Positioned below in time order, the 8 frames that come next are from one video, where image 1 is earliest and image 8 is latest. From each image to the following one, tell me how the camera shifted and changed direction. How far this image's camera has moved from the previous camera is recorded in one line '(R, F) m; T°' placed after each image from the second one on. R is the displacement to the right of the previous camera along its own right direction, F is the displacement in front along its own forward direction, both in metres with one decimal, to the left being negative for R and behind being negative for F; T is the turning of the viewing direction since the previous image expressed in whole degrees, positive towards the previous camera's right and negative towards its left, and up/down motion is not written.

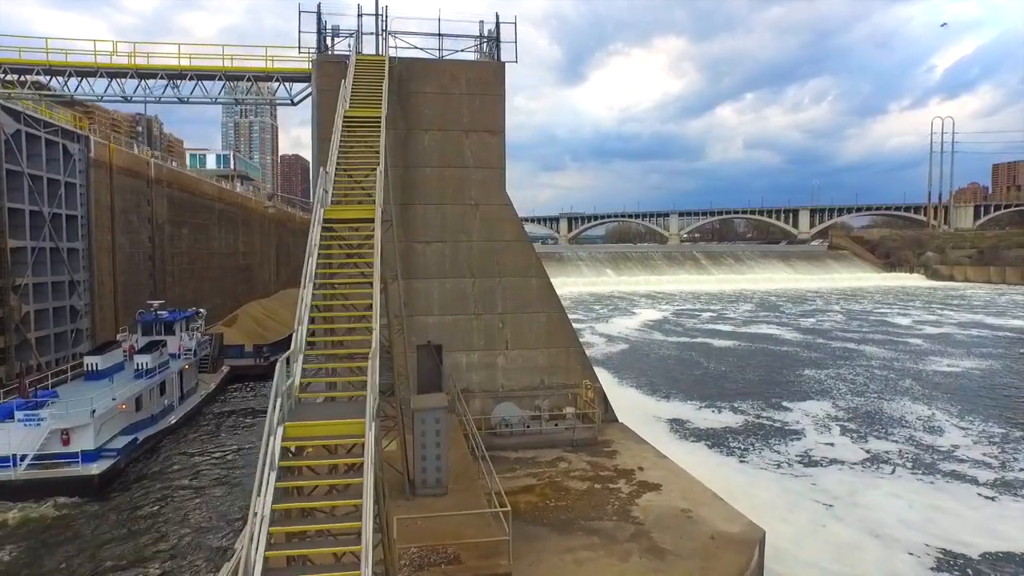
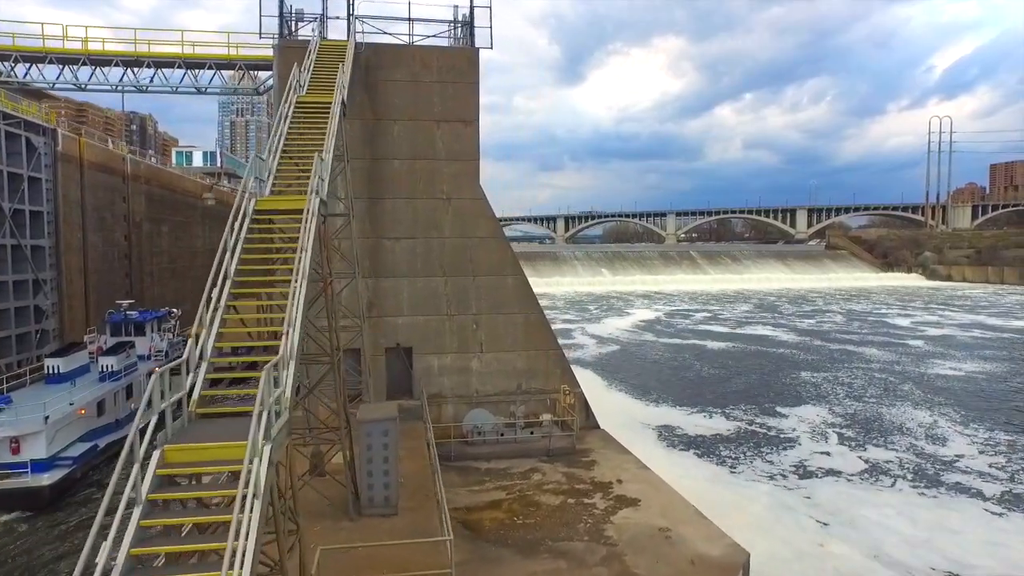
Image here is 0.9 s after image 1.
(+0.3, +0.8) m; 0°
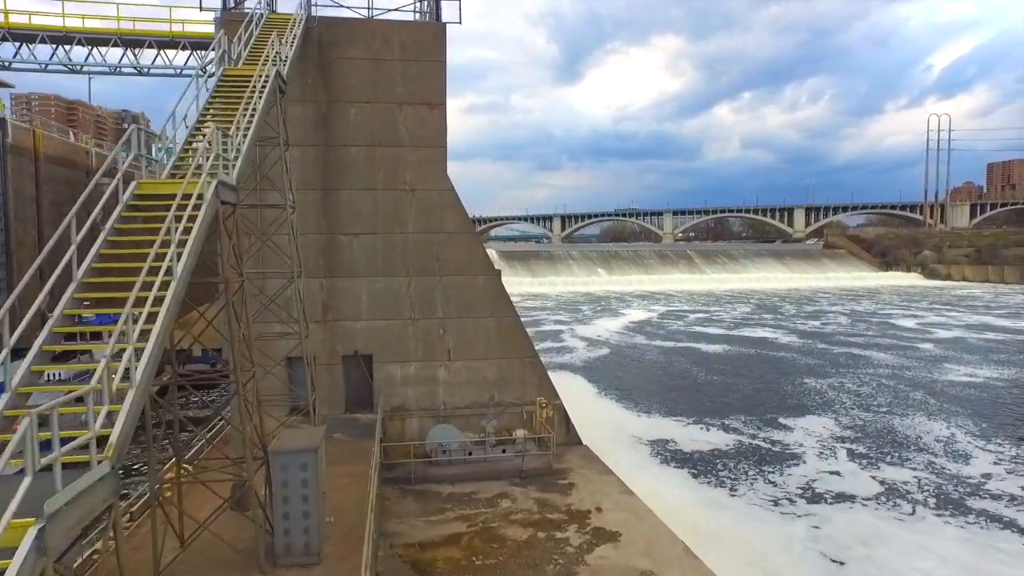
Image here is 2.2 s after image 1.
(+0.3, +1.4) m; 0°
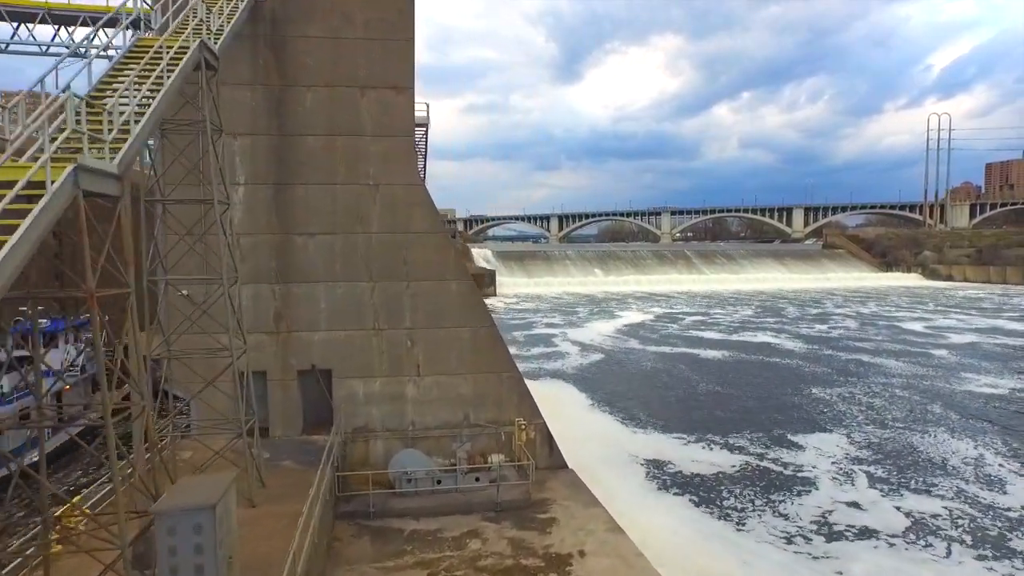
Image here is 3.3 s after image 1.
(+0.2, +1.3) m; 0°
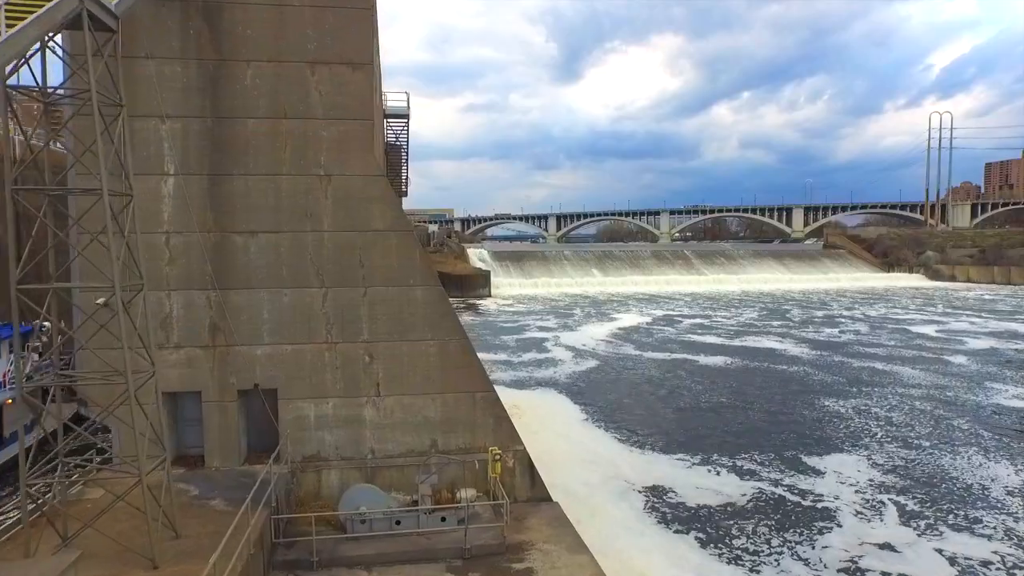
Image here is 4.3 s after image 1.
(+0.2, +1.5) m; 0°
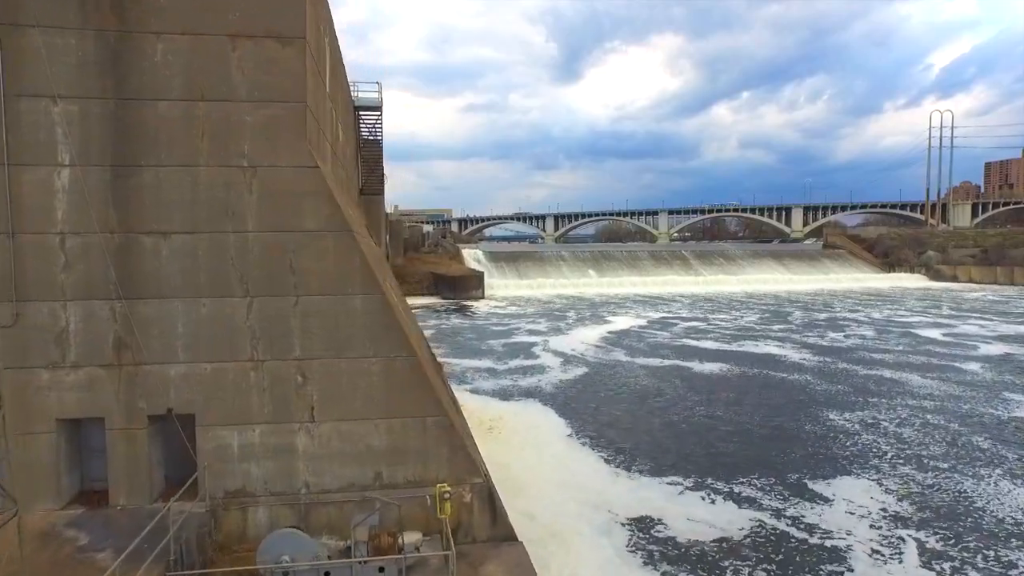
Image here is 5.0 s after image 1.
(+0.3, +1.3) m; 0°
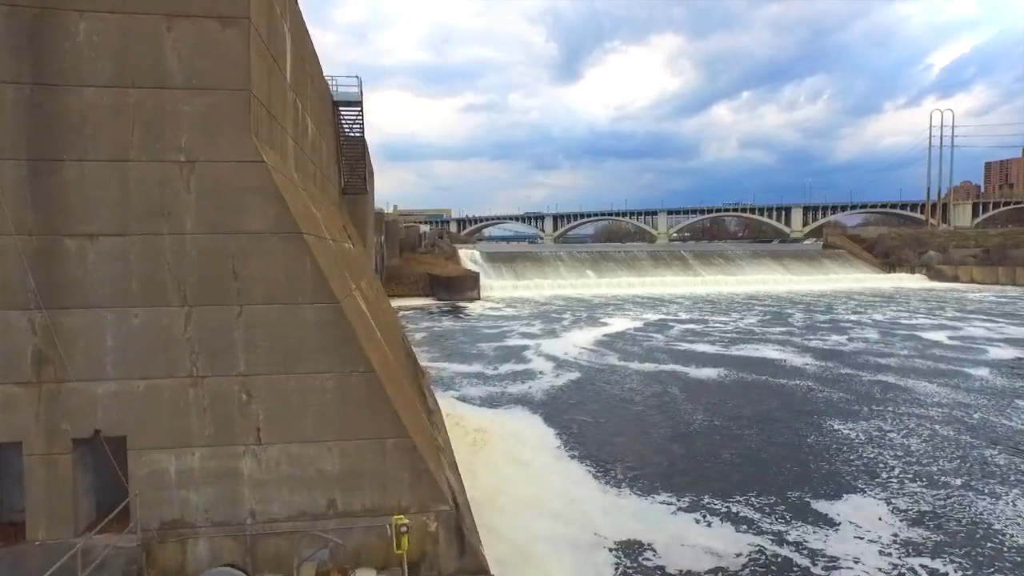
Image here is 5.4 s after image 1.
(+0.2, +0.9) m; 0°
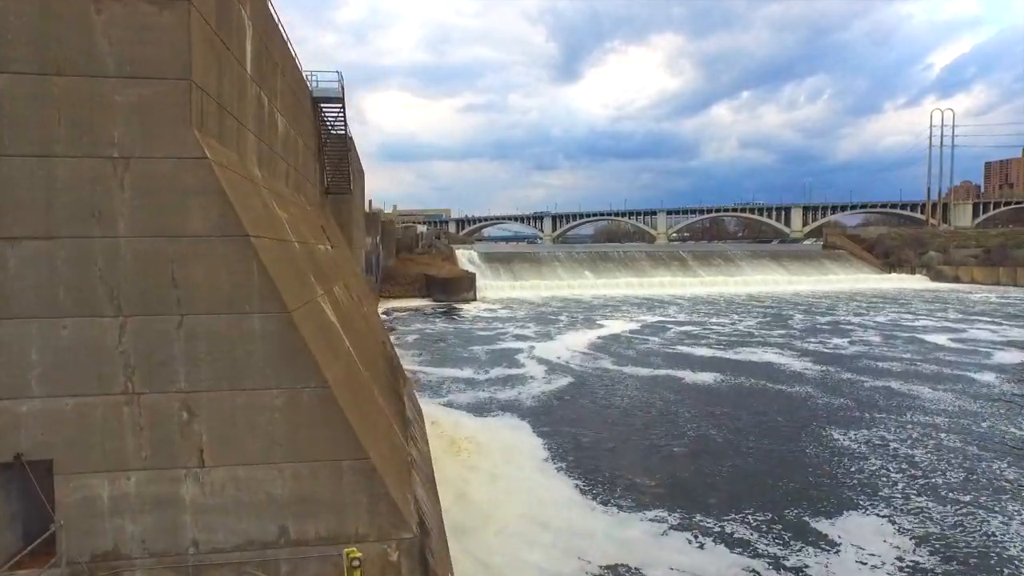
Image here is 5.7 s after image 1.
(+0.2, +0.7) m; 0°
